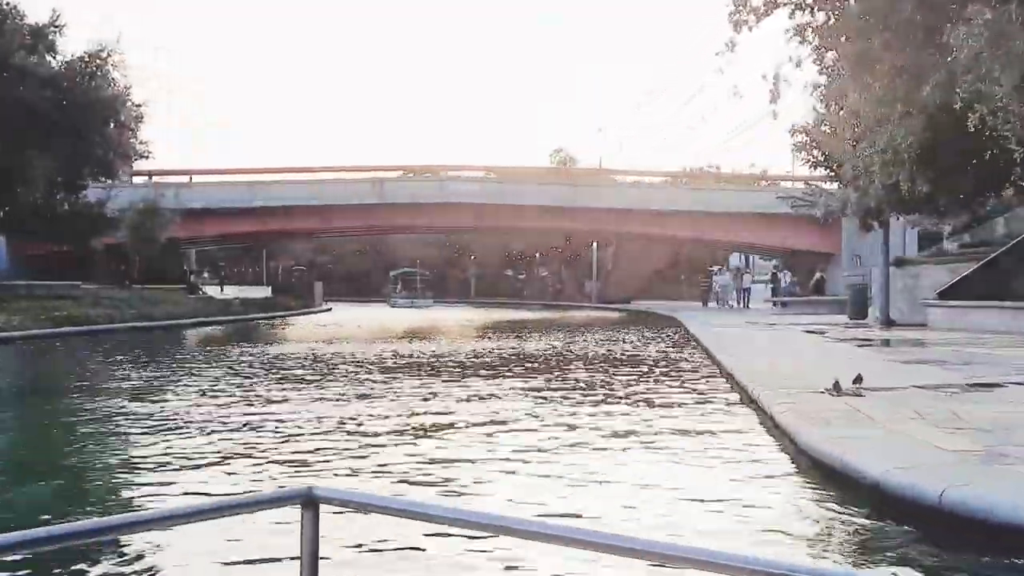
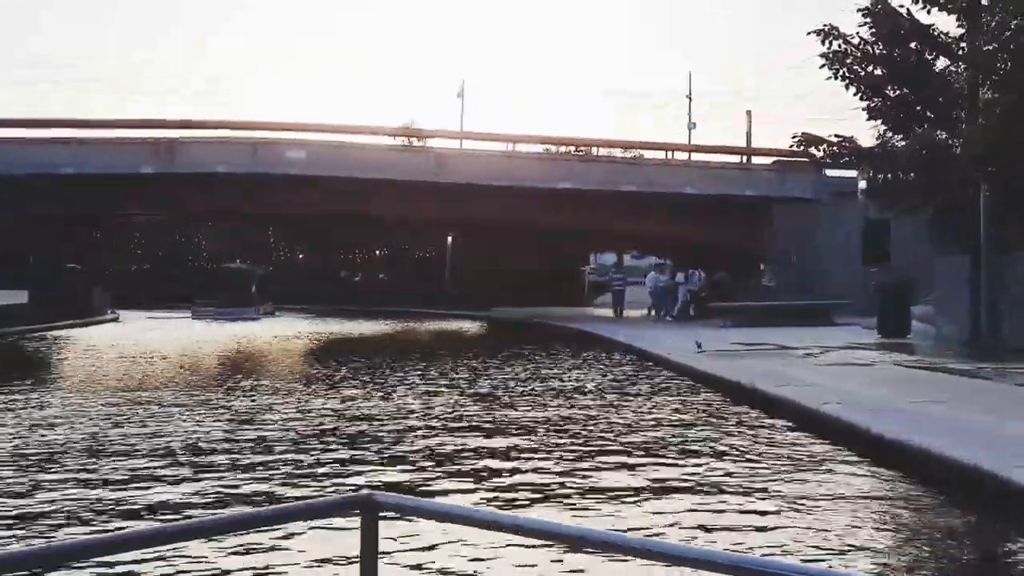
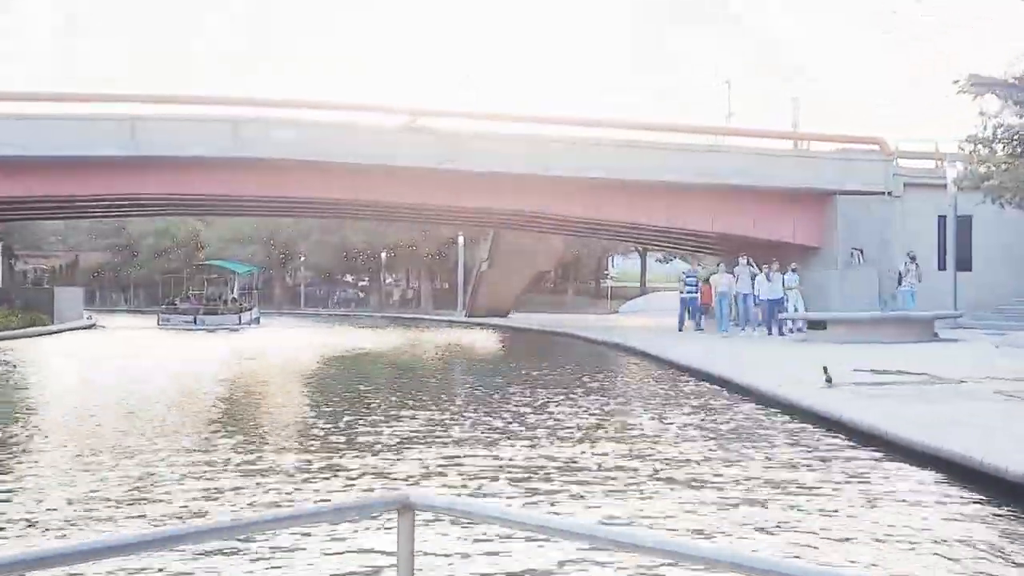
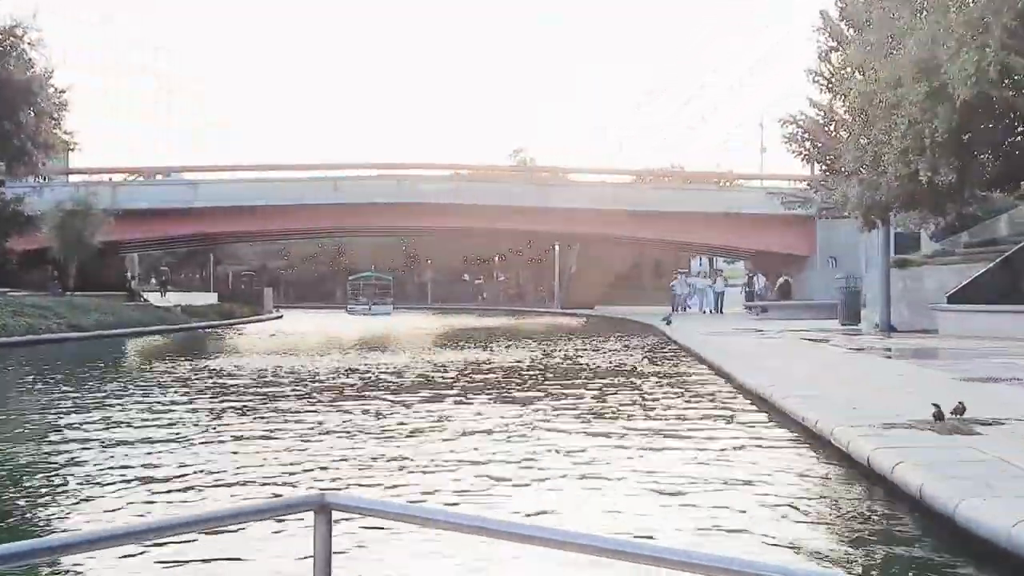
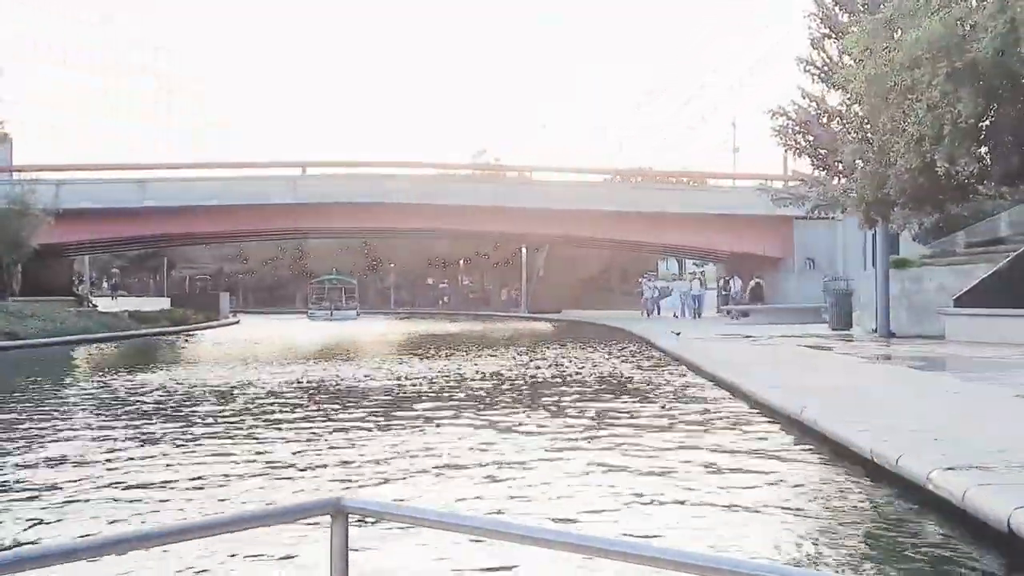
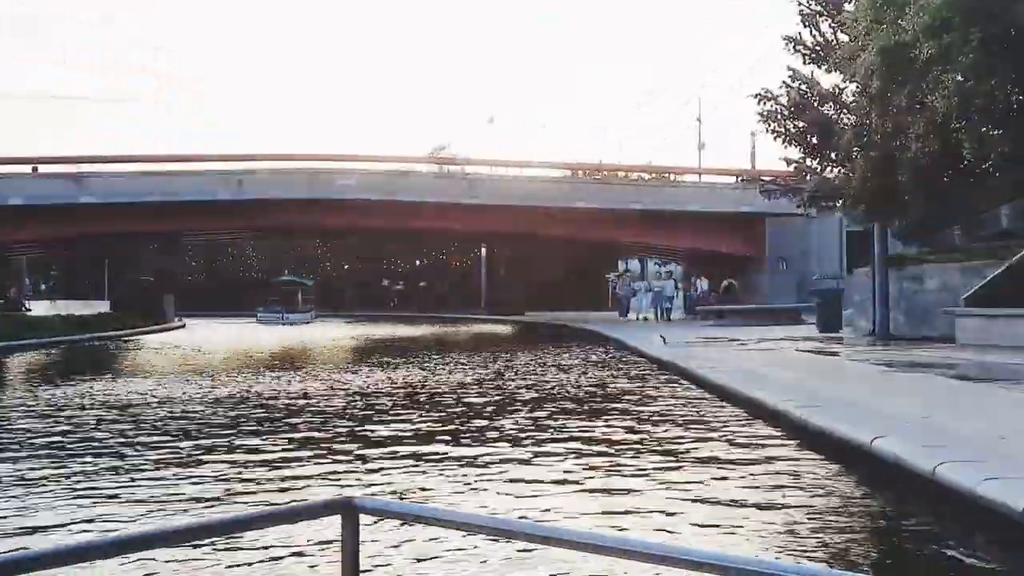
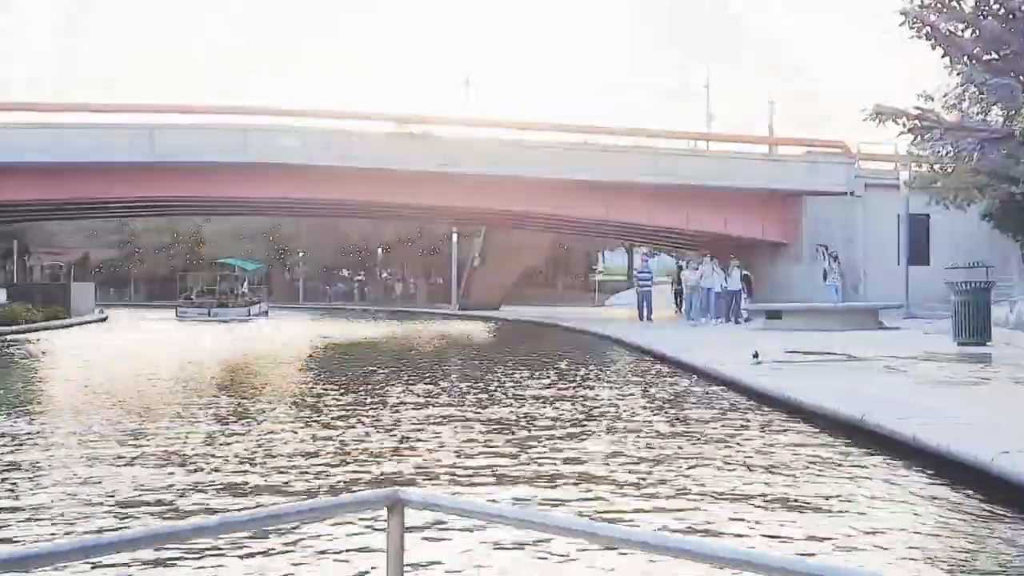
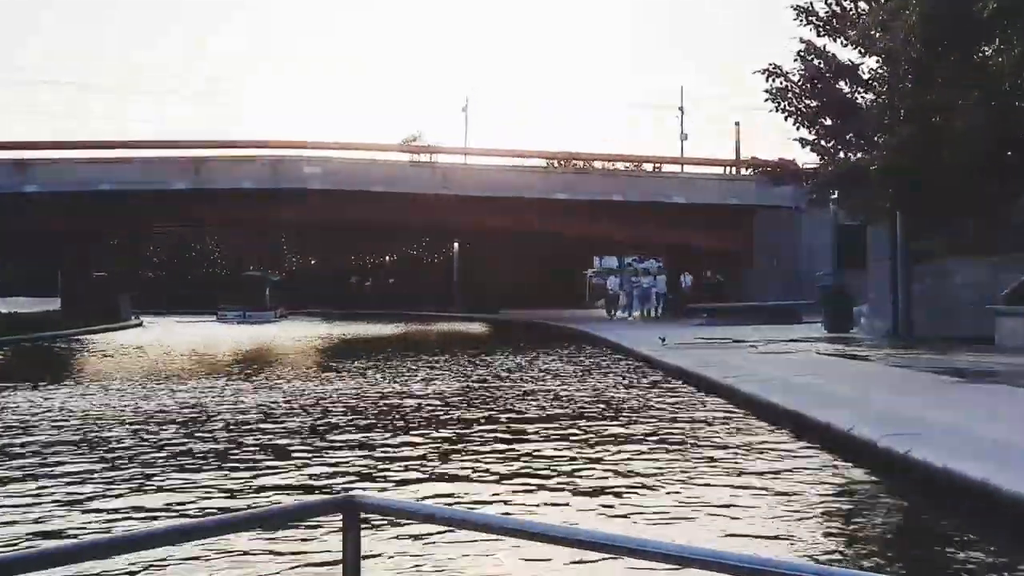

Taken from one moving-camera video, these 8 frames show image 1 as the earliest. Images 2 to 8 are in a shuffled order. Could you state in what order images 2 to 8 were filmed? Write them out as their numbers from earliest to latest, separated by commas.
4, 5, 6, 8, 2, 7, 3
